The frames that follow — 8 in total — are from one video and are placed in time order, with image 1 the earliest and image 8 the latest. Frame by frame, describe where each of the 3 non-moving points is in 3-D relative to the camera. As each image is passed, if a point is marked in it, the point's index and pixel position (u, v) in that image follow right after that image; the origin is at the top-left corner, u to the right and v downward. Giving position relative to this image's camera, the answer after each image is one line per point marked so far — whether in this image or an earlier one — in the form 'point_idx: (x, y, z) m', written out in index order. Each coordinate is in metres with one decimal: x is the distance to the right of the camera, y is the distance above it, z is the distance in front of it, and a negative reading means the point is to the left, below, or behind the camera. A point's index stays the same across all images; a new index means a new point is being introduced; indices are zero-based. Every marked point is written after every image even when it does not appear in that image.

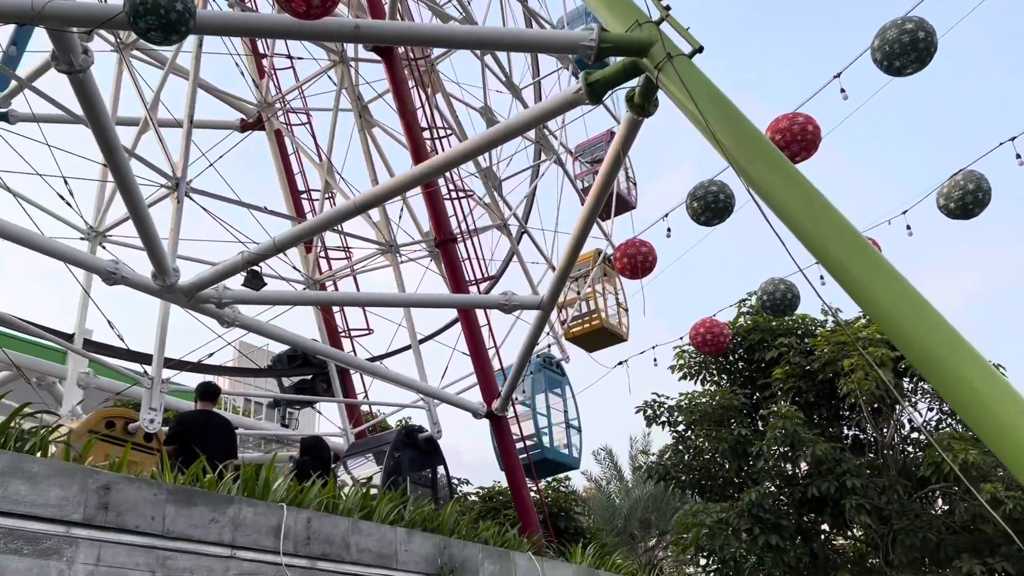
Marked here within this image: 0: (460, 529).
0: (-0.5, -2.2, +7.7) m
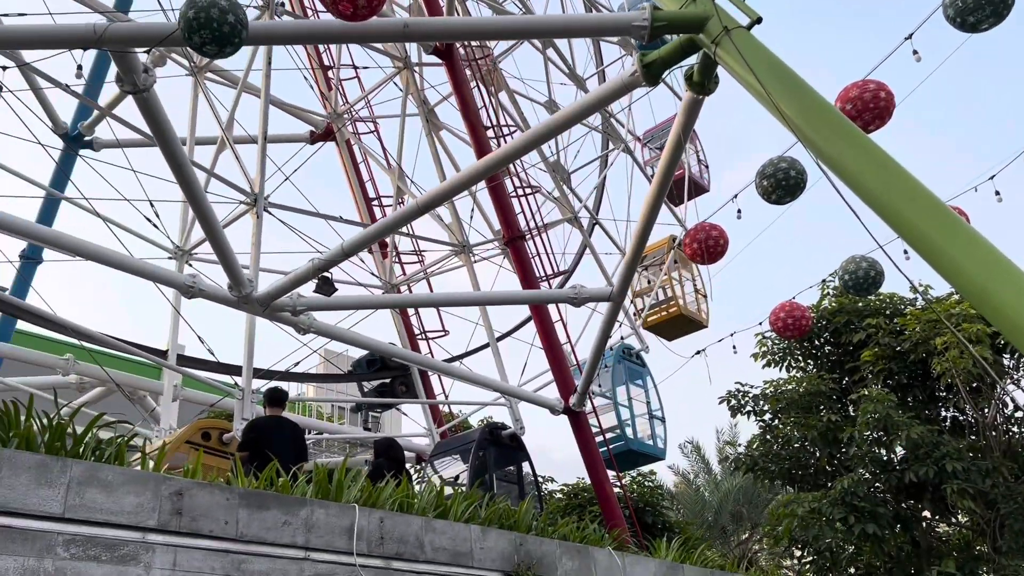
0: (+0.2, -2.1, +7.6) m
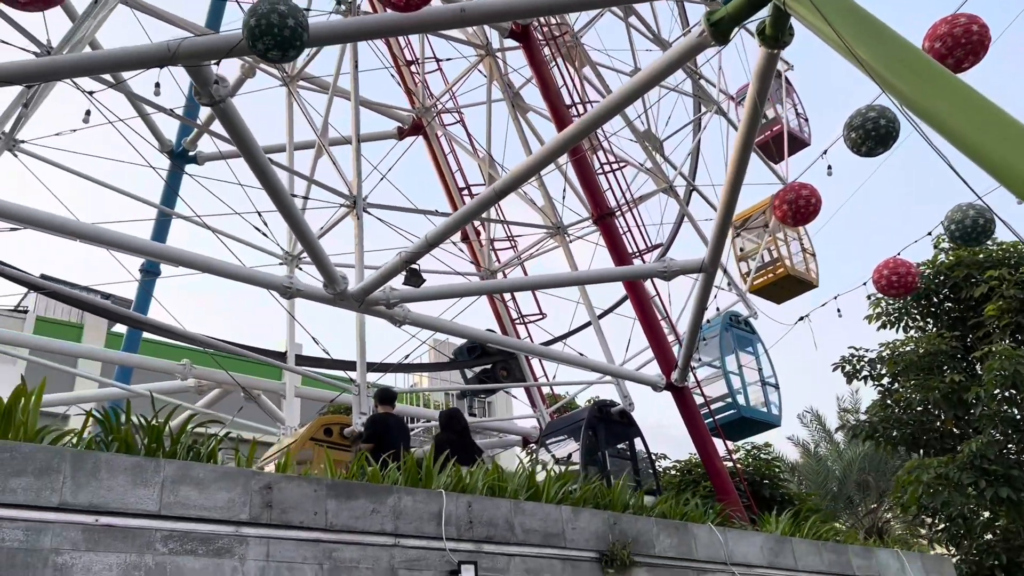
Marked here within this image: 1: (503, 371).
0: (+1.1, -1.9, +7.5) m
1: (-0.2, -1.8, +17.9) m
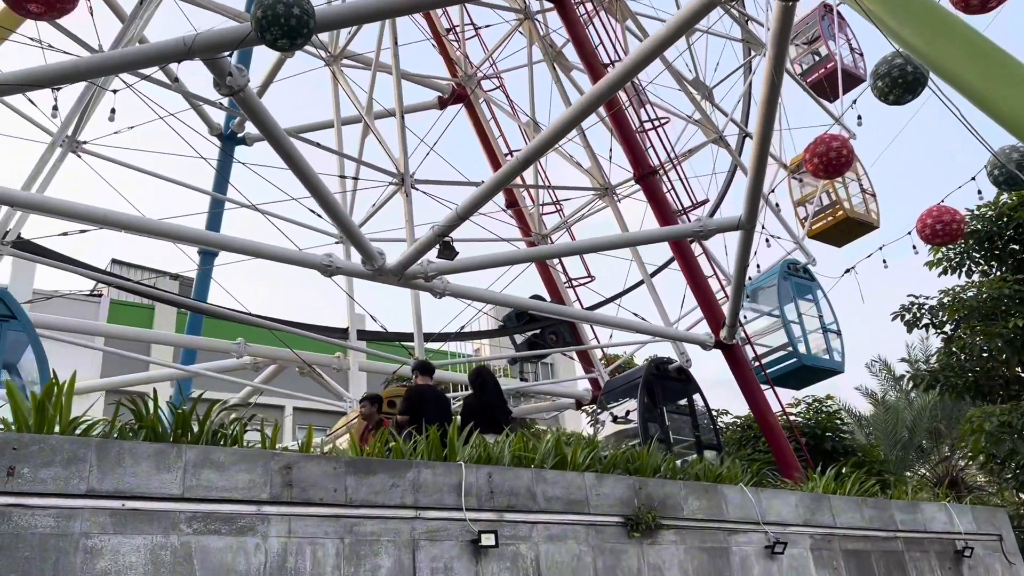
0: (+1.3, -1.6, +7.5) m
1: (+0.9, -1.0, +18.0) m
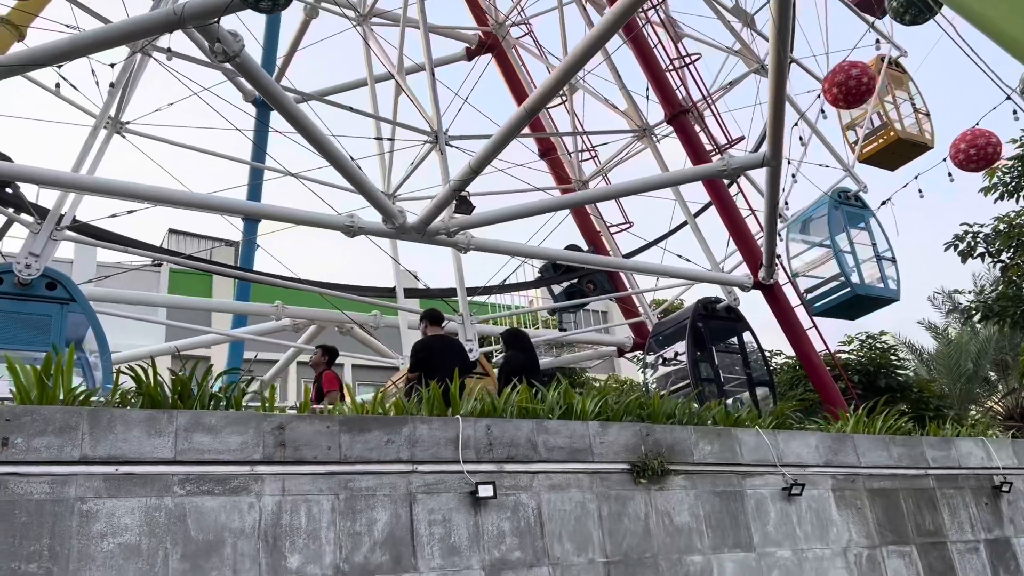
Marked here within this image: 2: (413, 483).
0: (+1.5, -1.1, +7.5) m
1: (+1.7, +0.1, +17.9) m
2: (-0.6, -1.3, +5.5) m
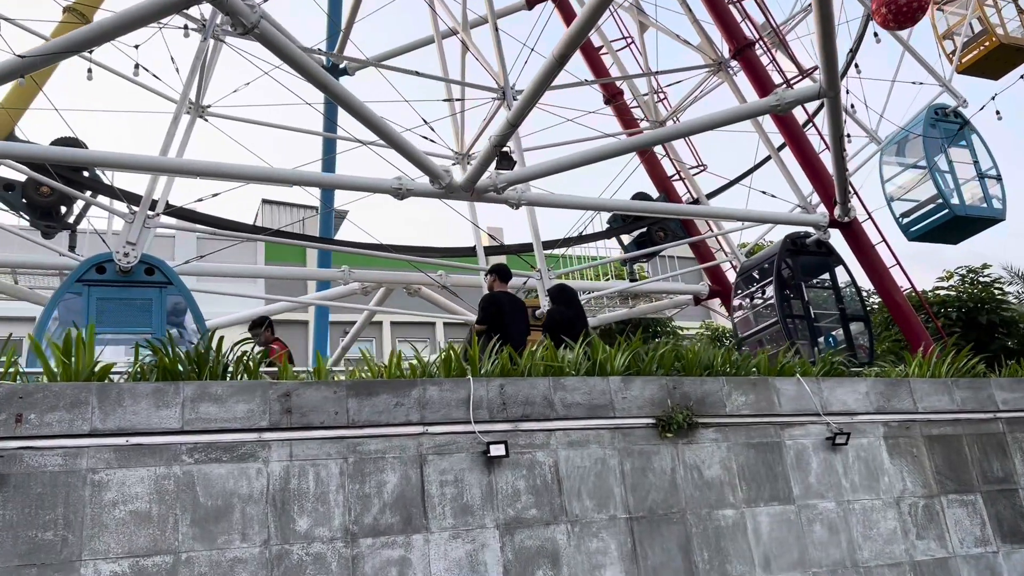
0: (+1.7, -0.6, +7.2) m
1: (+3.1, +1.1, +17.5) m
2: (-0.6, -1.0, +5.6) m
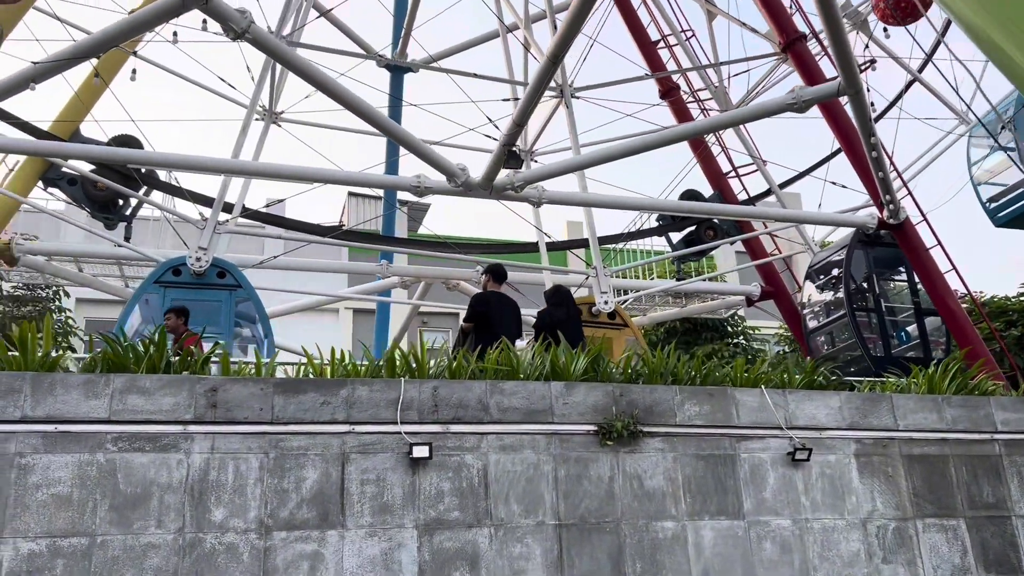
0: (+1.4, -0.7, +7.1) m
1: (+4.0, +1.1, +17.1) m
2: (-1.1, -1.0, +5.7) m
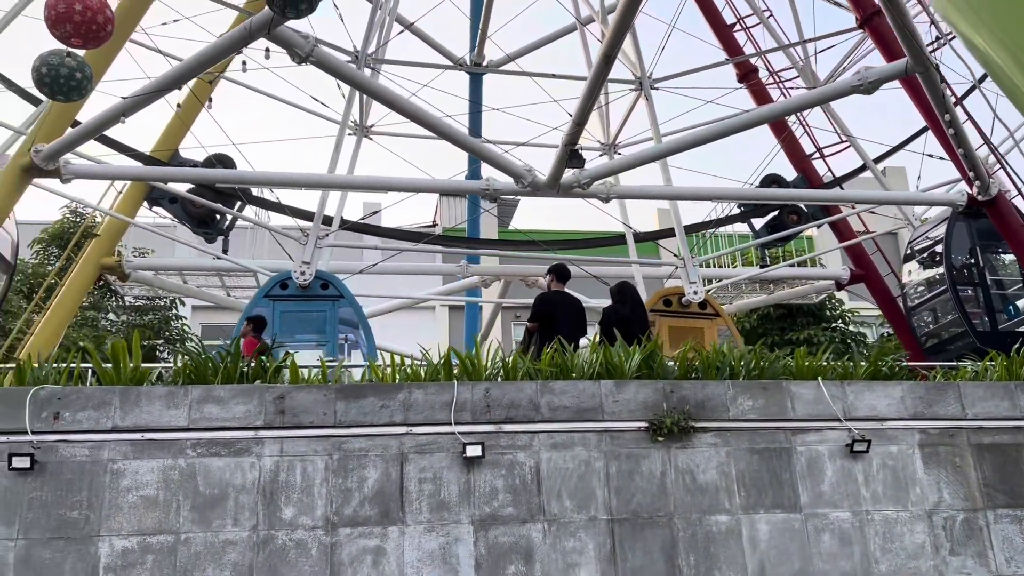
0: (+1.9, -0.7, +7.1) m
1: (+5.6, +1.4, +16.7) m
2: (-0.7, -1.1, +6.0) m
